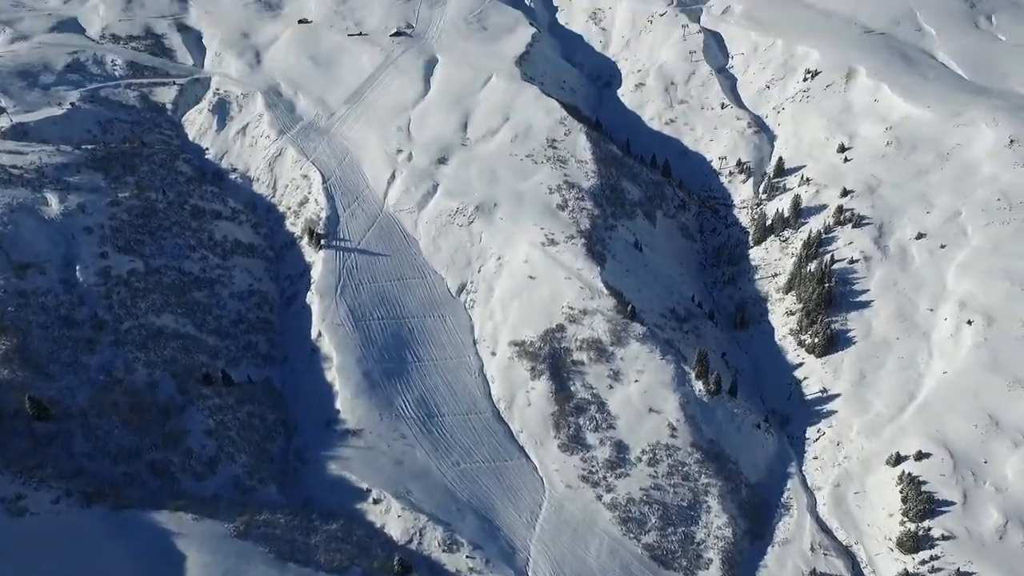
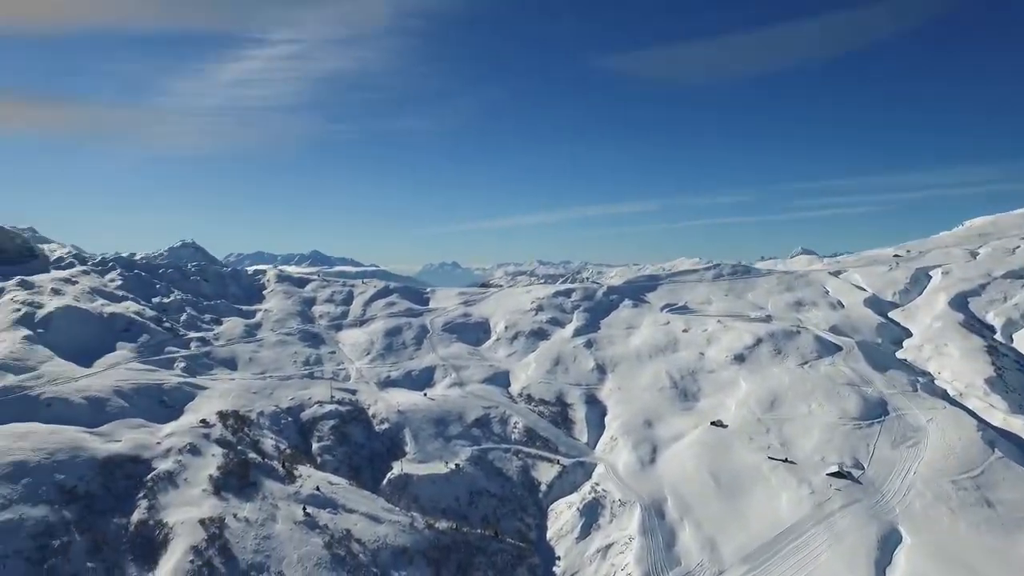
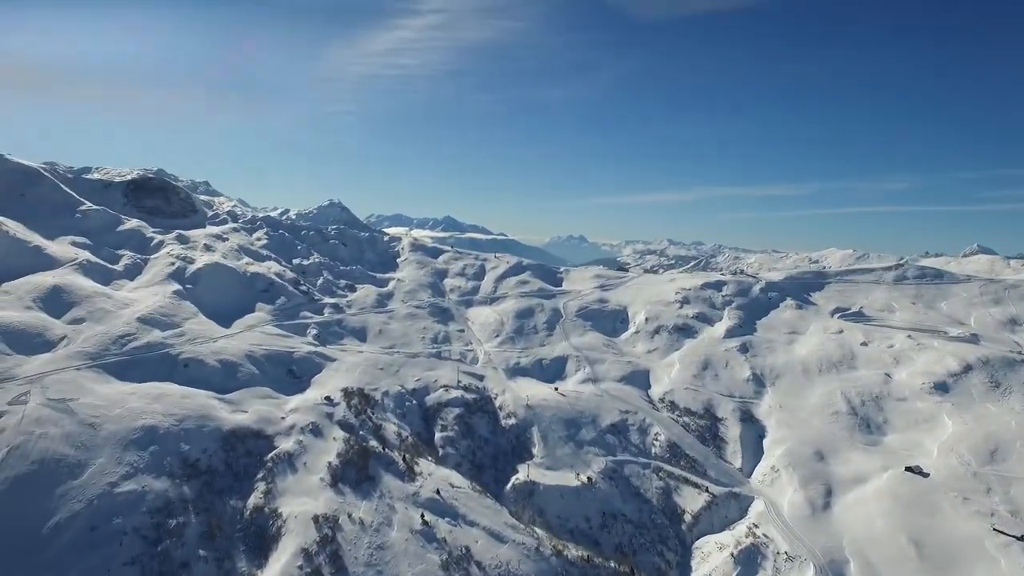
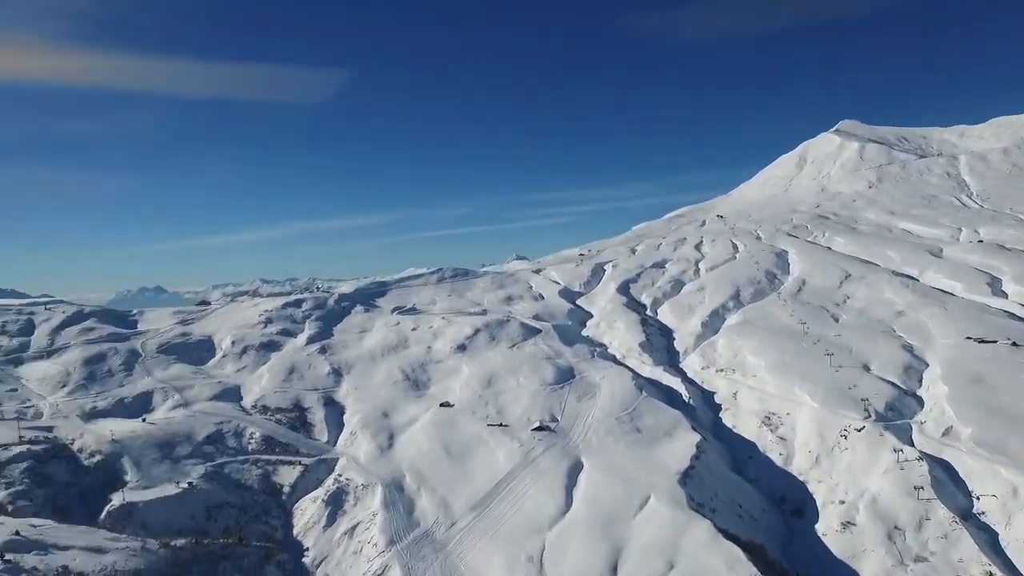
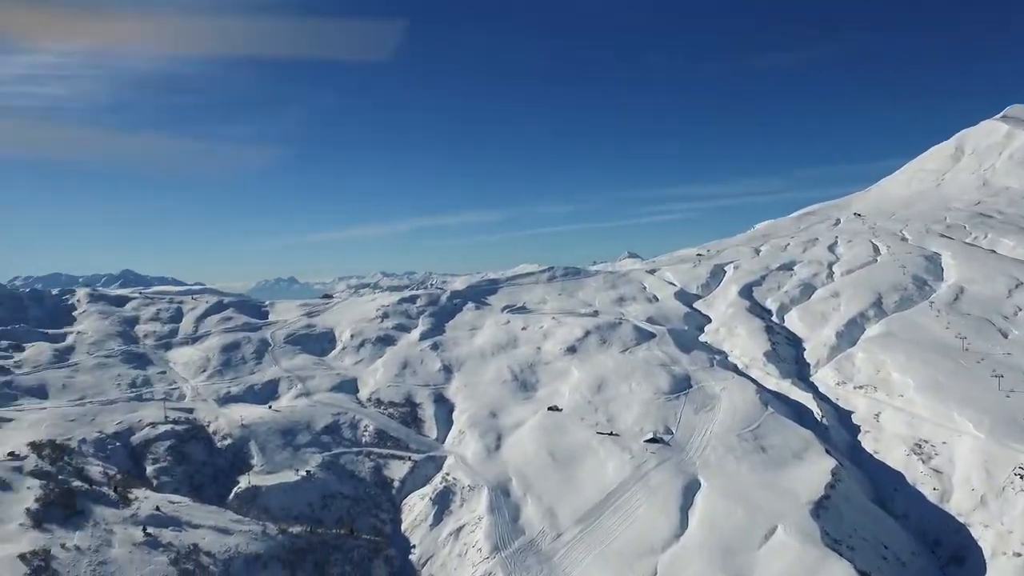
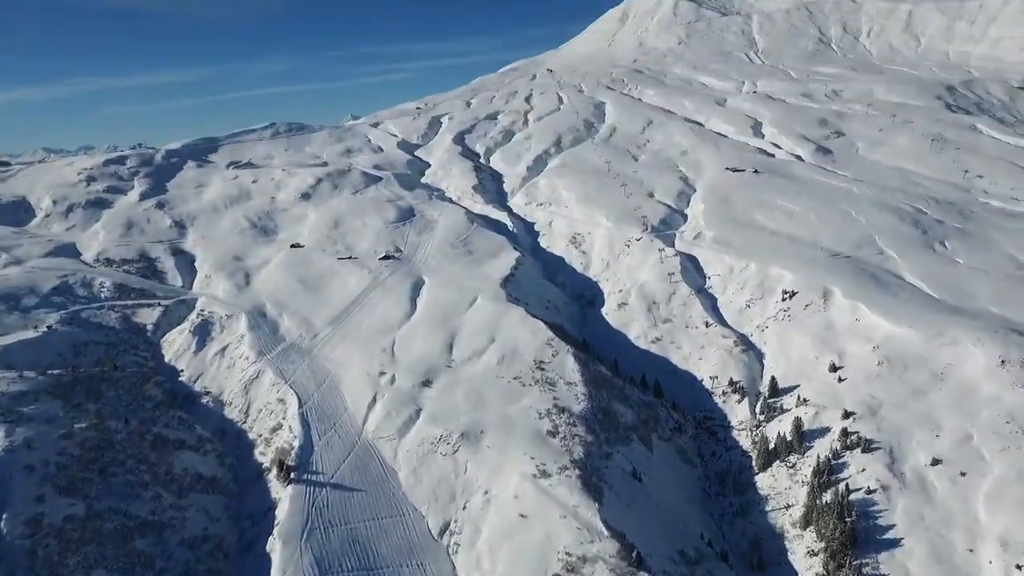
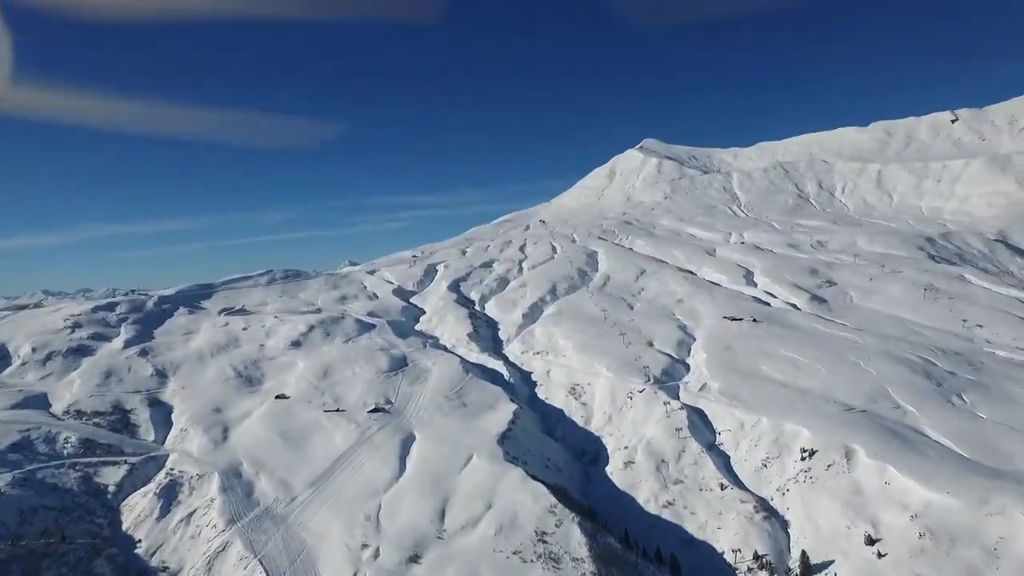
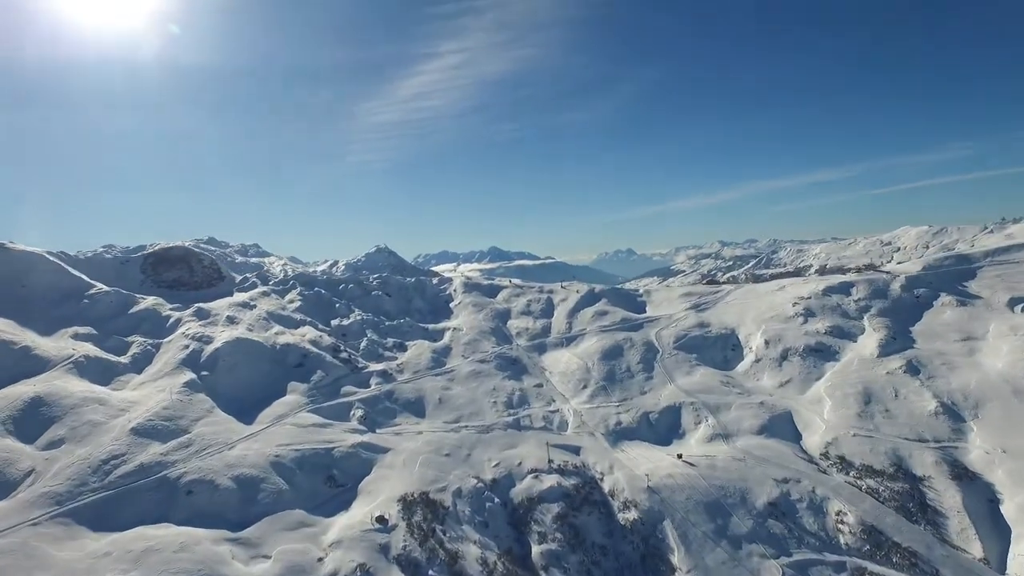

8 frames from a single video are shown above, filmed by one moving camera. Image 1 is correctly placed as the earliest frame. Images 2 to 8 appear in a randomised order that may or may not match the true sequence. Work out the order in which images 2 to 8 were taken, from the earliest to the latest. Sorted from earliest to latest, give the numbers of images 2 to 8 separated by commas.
6, 7, 4, 5, 2, 3, 8
